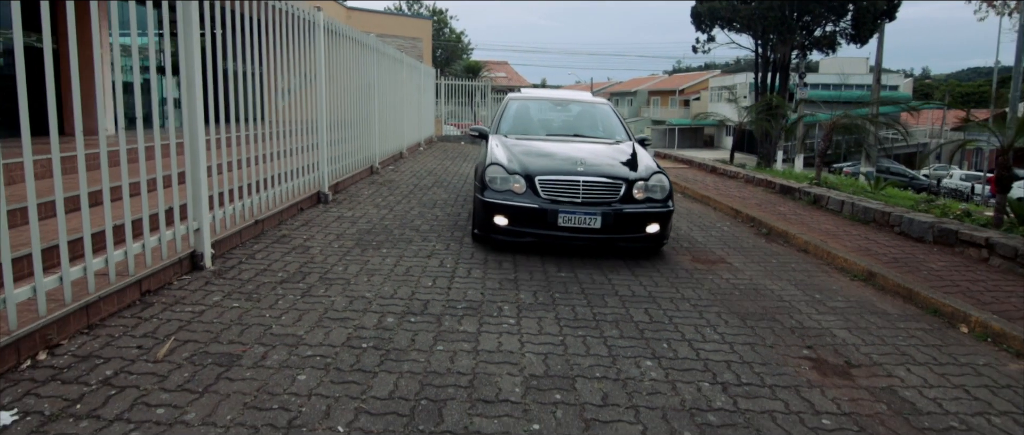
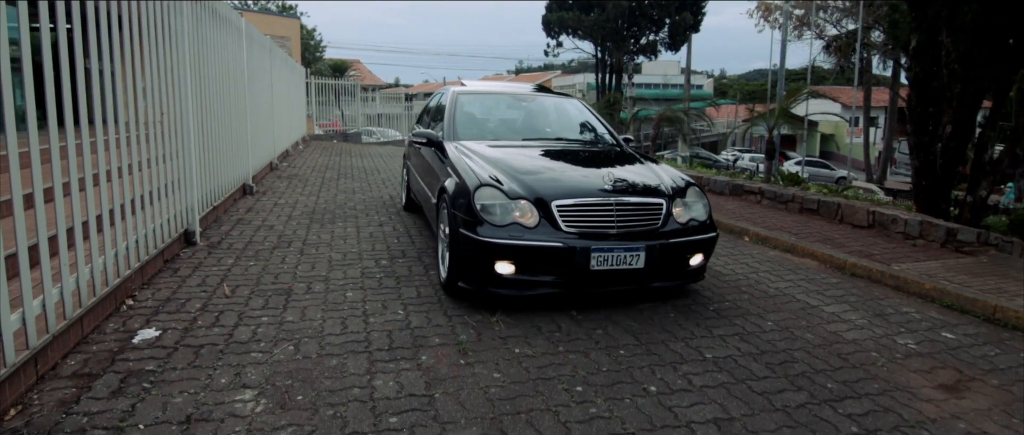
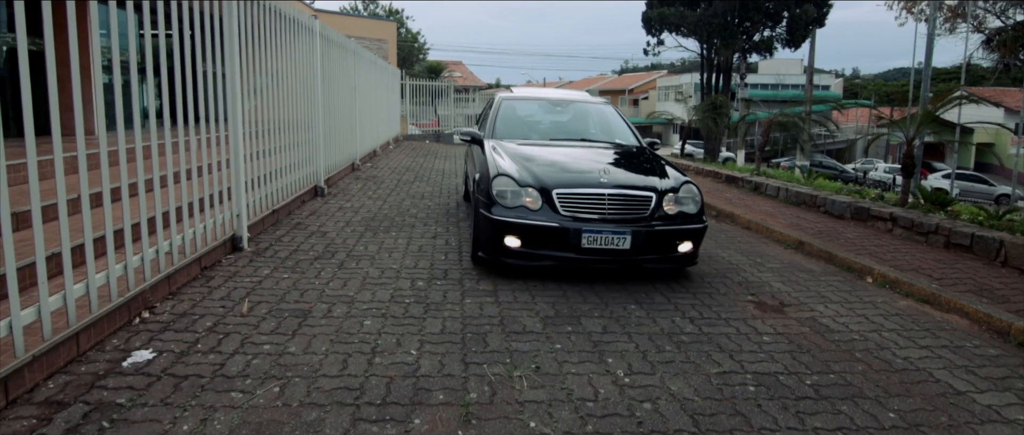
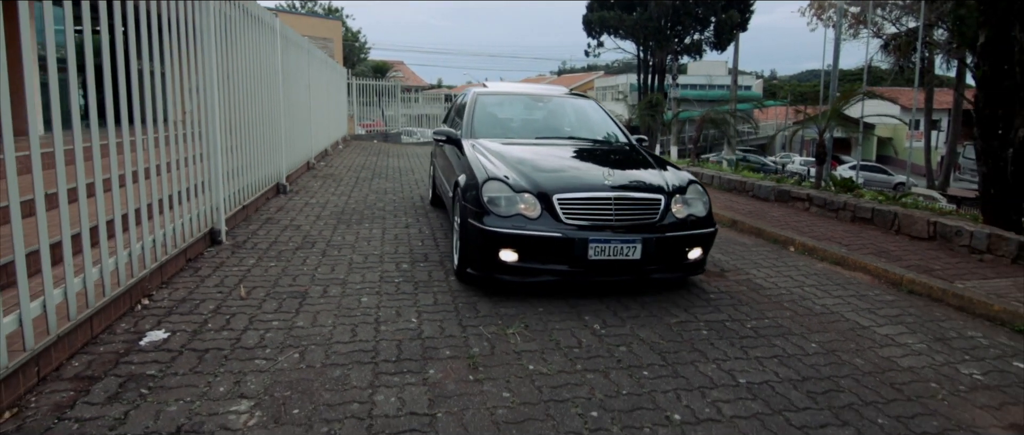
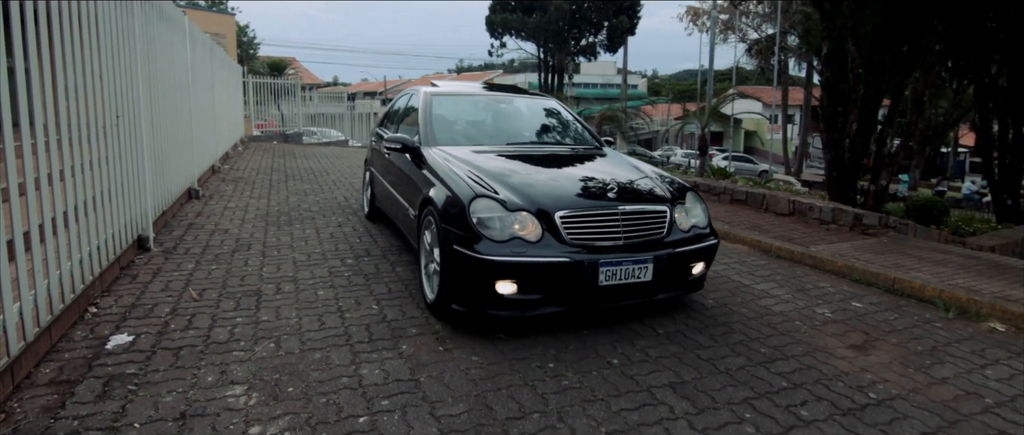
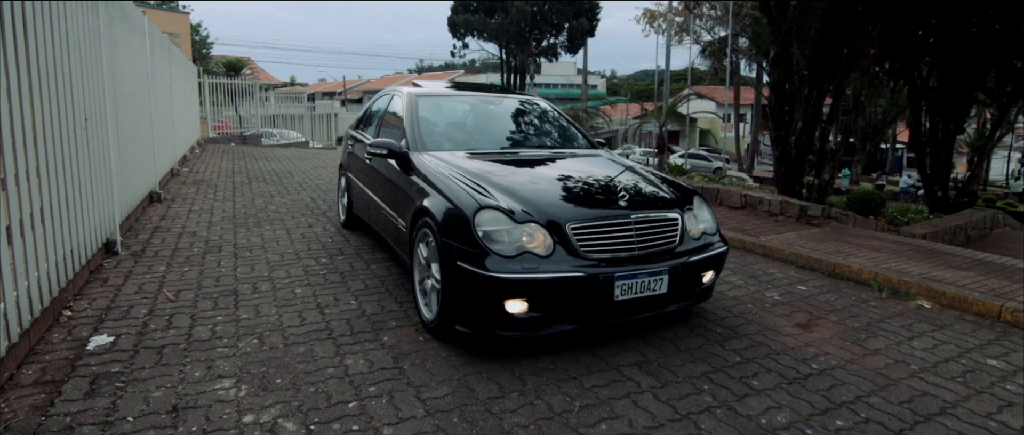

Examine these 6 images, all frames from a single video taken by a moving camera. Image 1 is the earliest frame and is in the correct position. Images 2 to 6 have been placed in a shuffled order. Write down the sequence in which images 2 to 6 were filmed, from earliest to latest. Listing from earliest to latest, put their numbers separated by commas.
3, 4, 2, 5, 6
